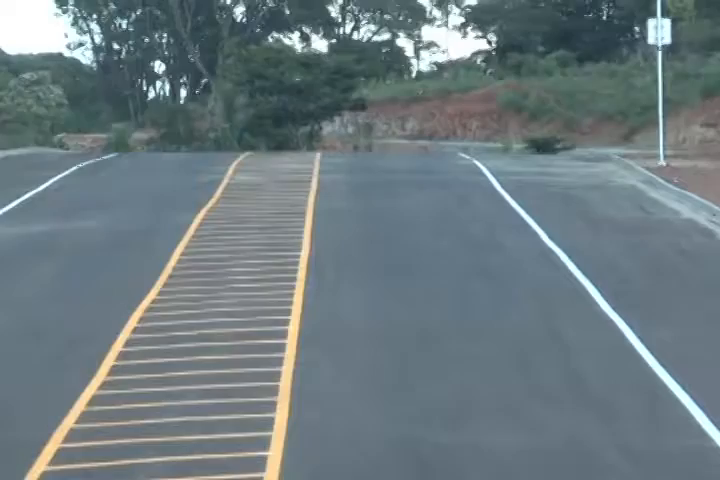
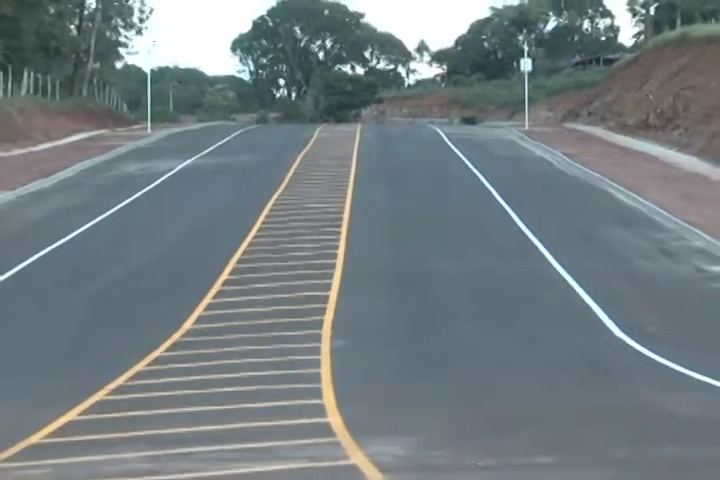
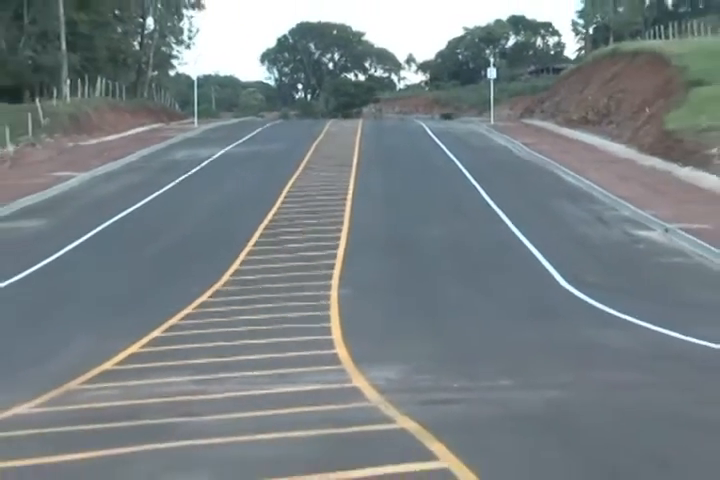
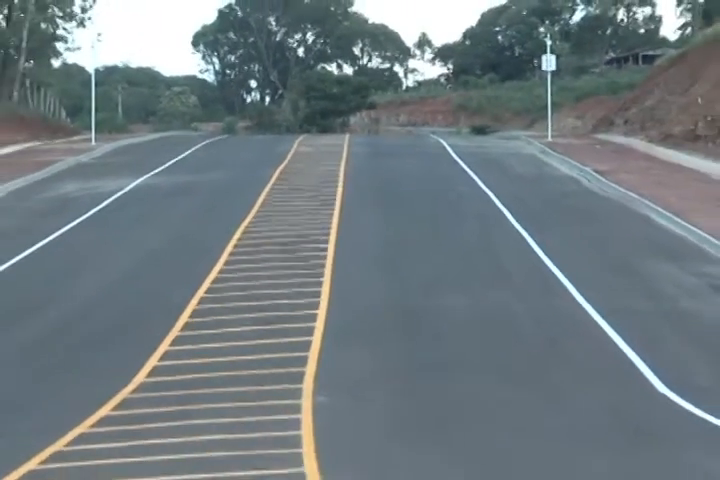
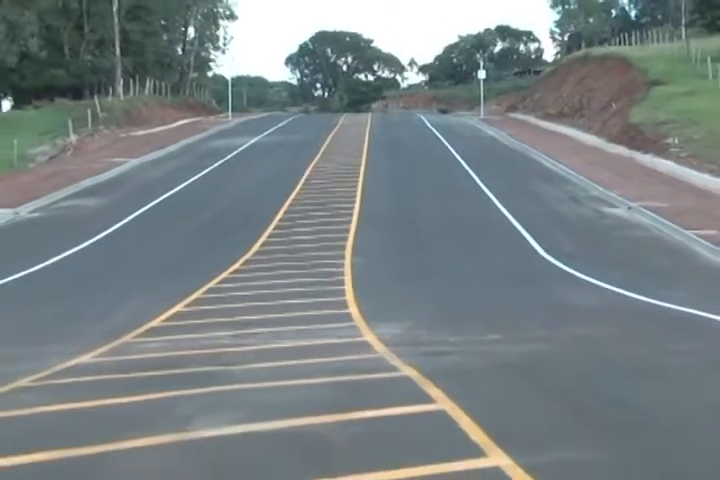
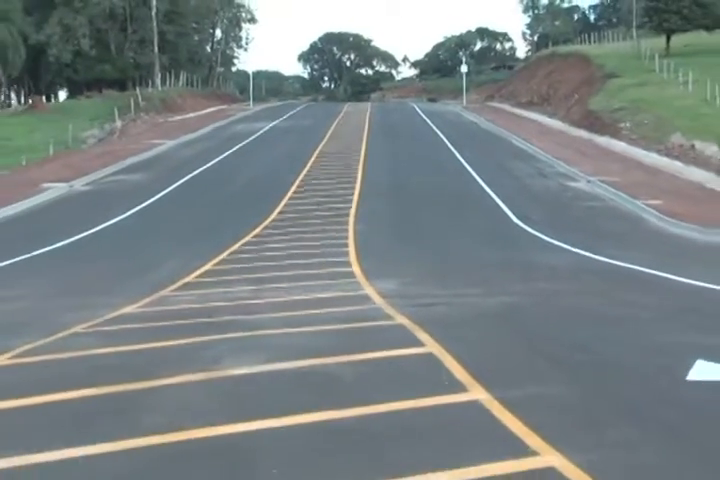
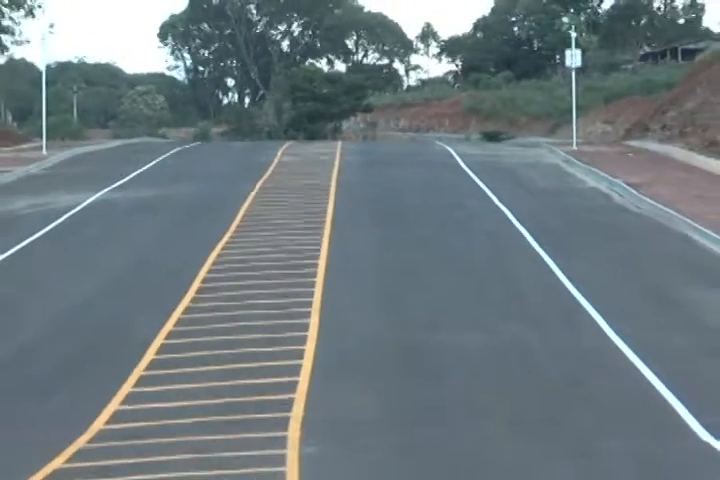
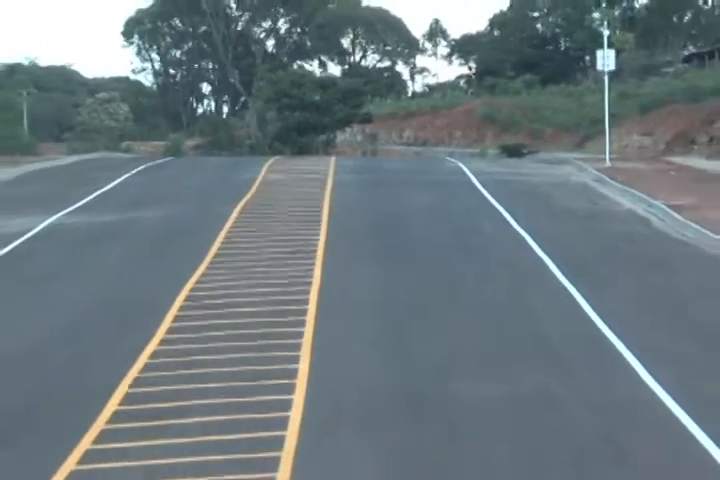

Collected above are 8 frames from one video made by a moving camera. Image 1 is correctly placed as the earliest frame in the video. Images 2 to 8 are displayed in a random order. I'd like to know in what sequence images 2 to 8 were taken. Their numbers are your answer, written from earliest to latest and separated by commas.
8, 7, 4, 2, 3, 5, 6
